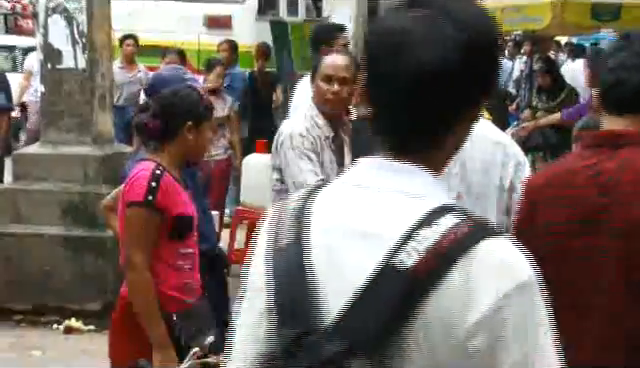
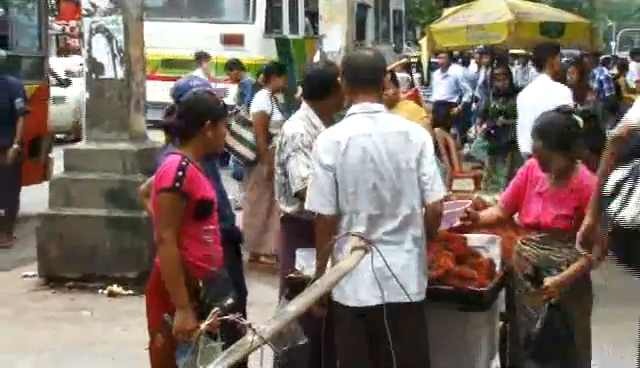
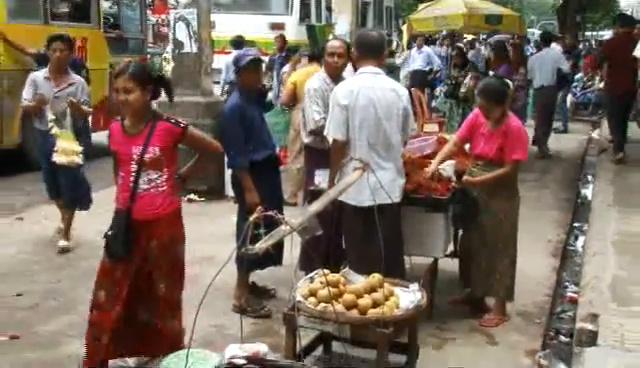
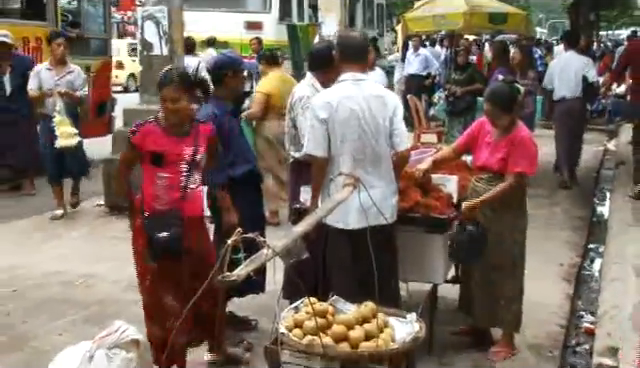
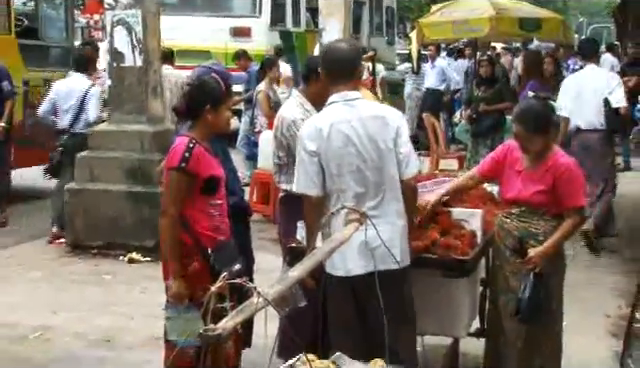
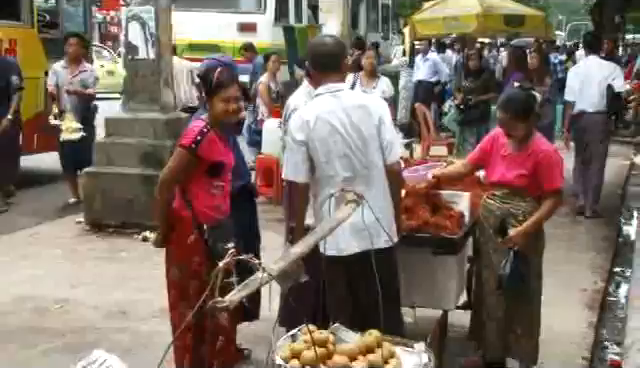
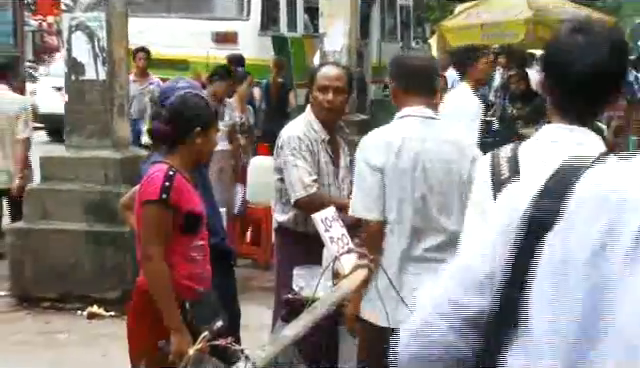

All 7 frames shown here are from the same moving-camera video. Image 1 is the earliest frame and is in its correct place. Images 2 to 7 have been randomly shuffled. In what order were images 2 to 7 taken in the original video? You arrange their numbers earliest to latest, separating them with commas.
7, 2, 5, 6, 4, 3
